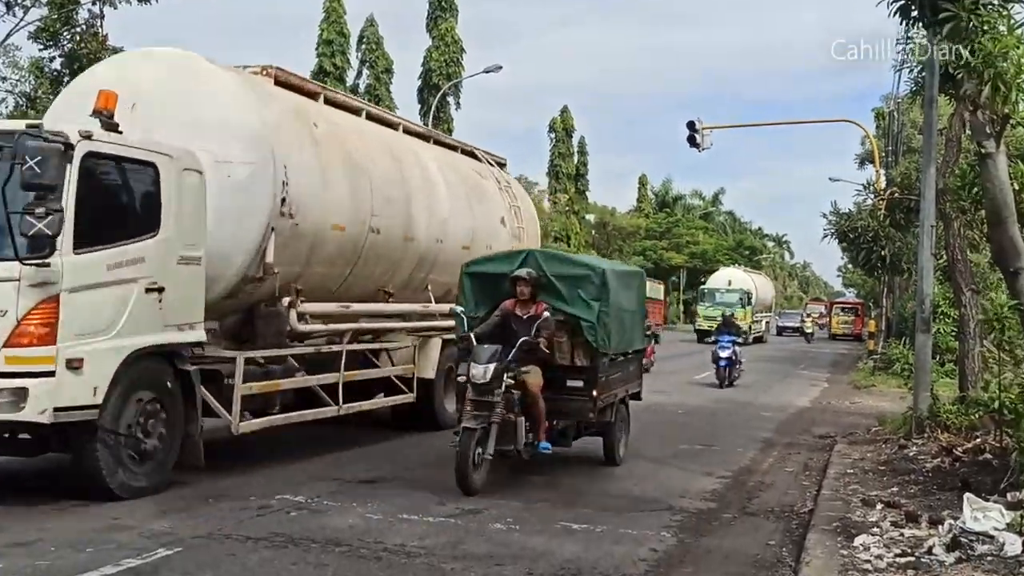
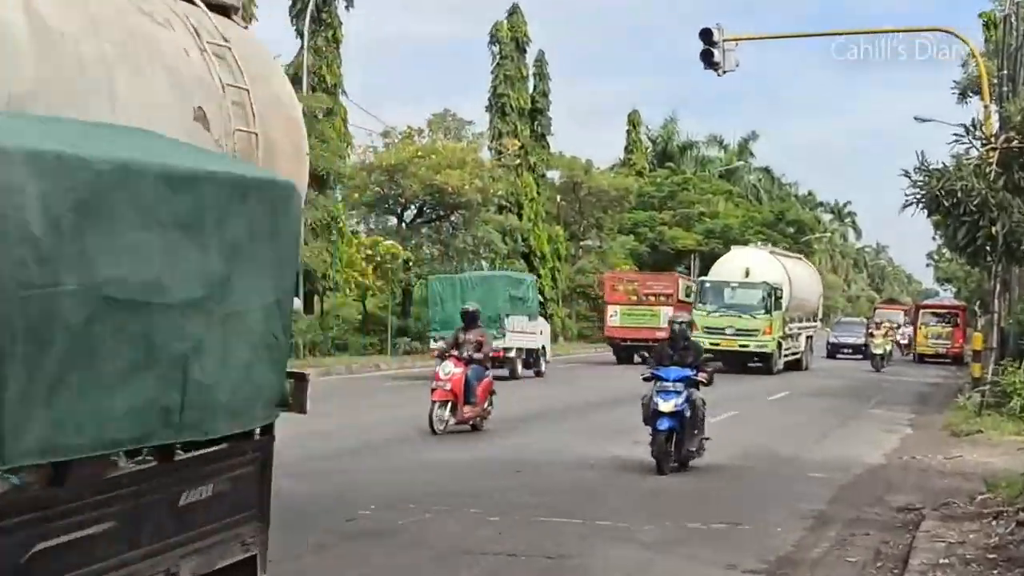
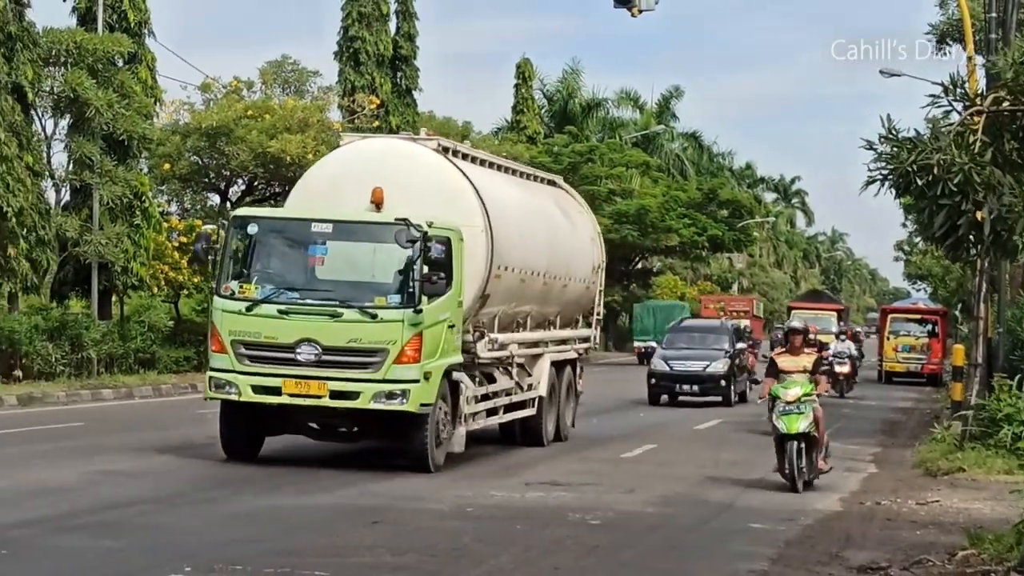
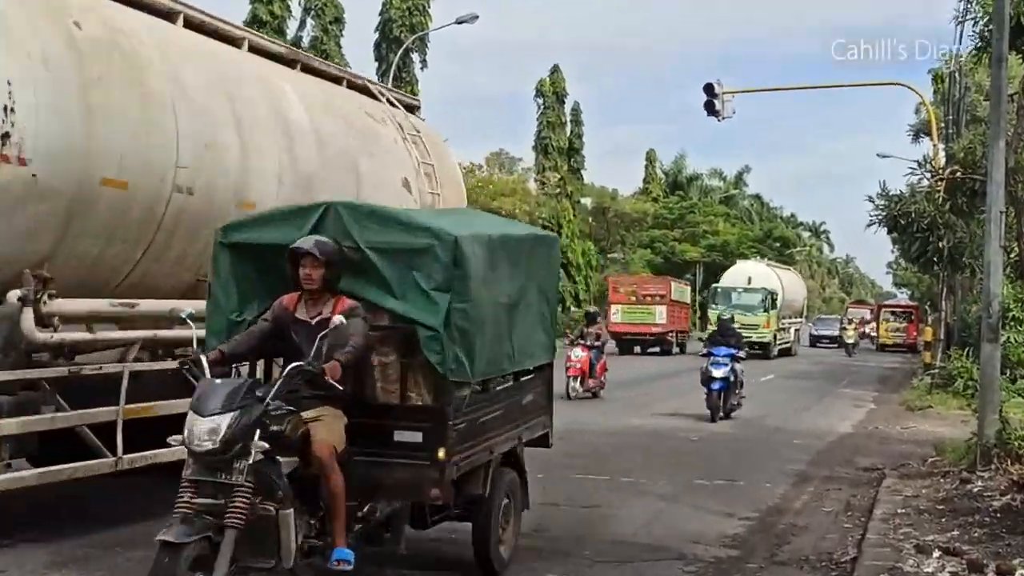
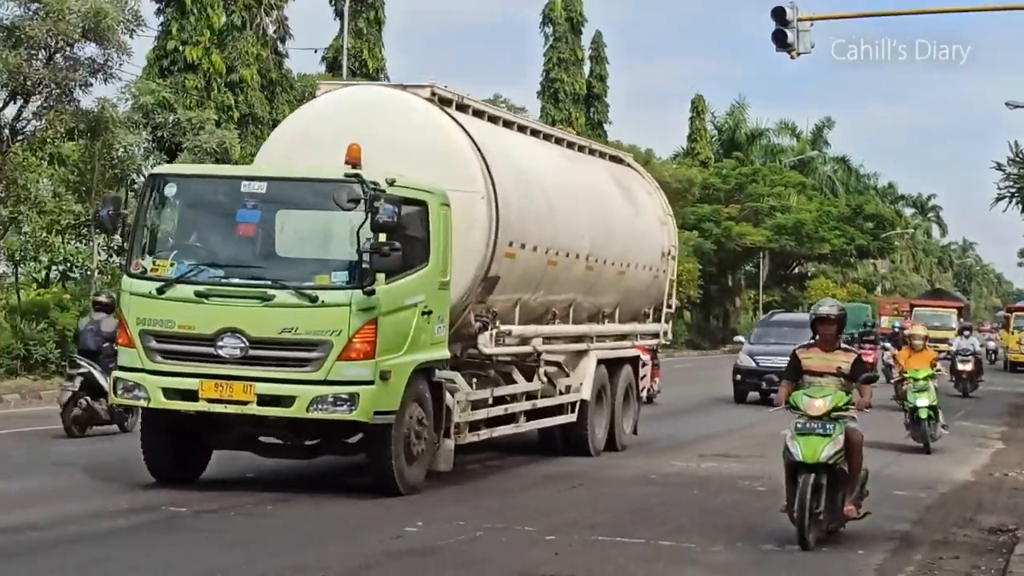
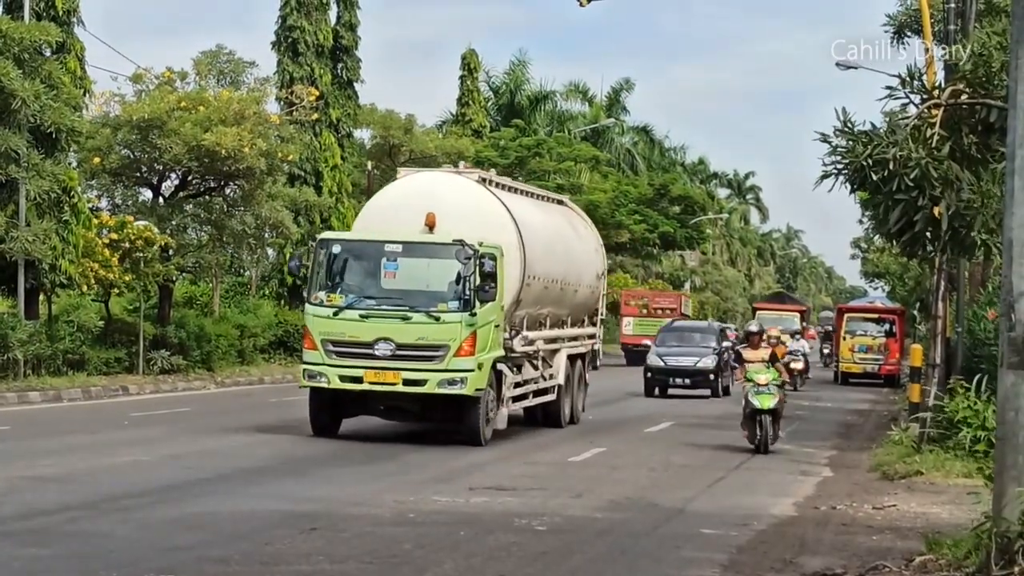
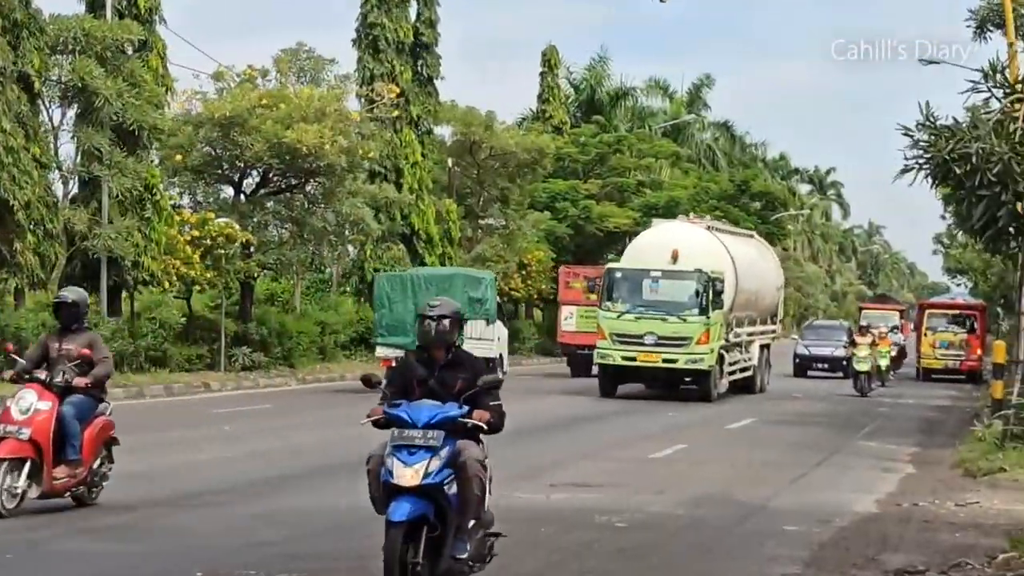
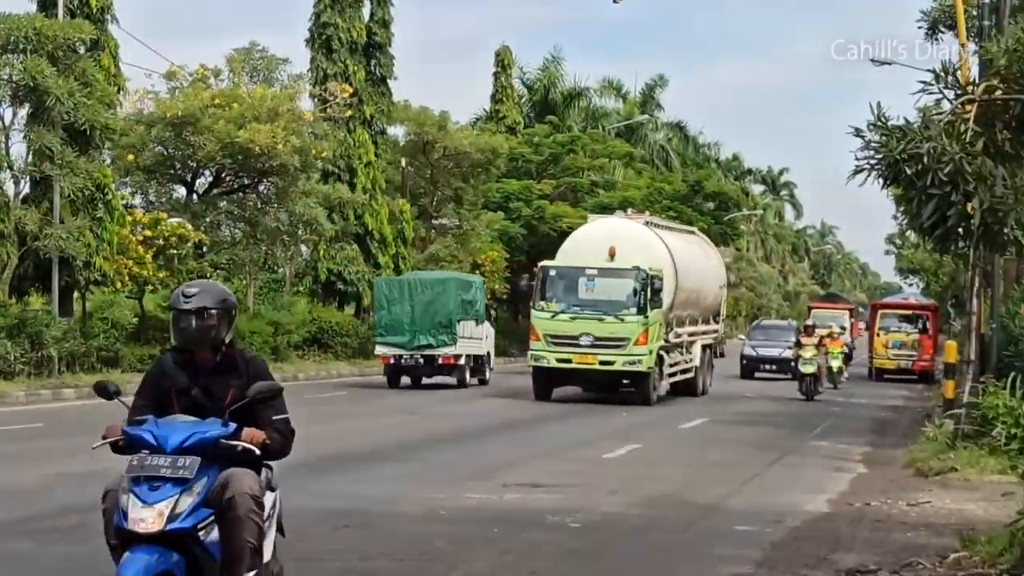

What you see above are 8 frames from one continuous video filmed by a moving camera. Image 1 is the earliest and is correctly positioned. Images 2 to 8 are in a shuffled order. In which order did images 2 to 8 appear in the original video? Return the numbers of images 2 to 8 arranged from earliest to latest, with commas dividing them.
4, 2, 7, 8, 6, 3, 5
